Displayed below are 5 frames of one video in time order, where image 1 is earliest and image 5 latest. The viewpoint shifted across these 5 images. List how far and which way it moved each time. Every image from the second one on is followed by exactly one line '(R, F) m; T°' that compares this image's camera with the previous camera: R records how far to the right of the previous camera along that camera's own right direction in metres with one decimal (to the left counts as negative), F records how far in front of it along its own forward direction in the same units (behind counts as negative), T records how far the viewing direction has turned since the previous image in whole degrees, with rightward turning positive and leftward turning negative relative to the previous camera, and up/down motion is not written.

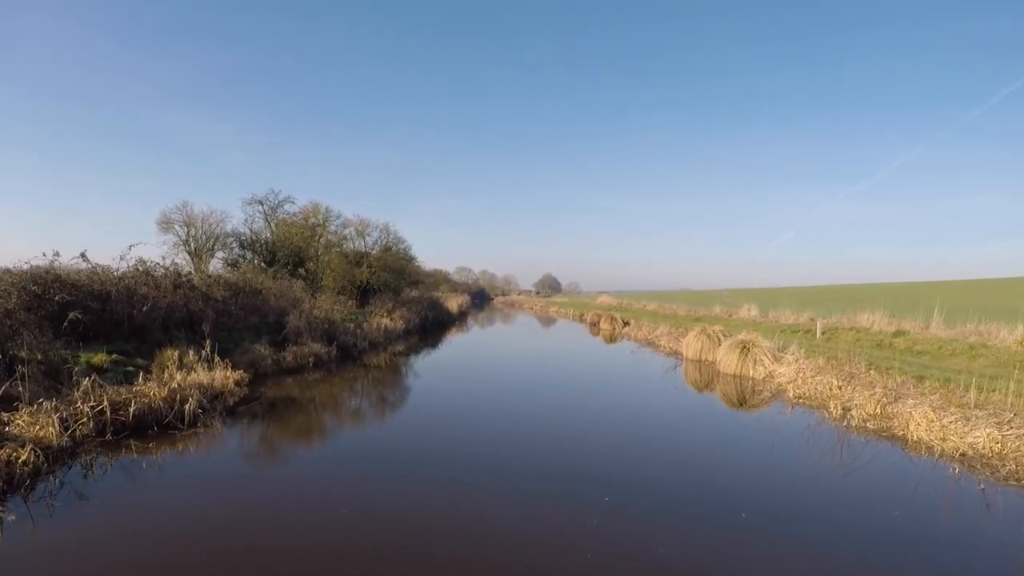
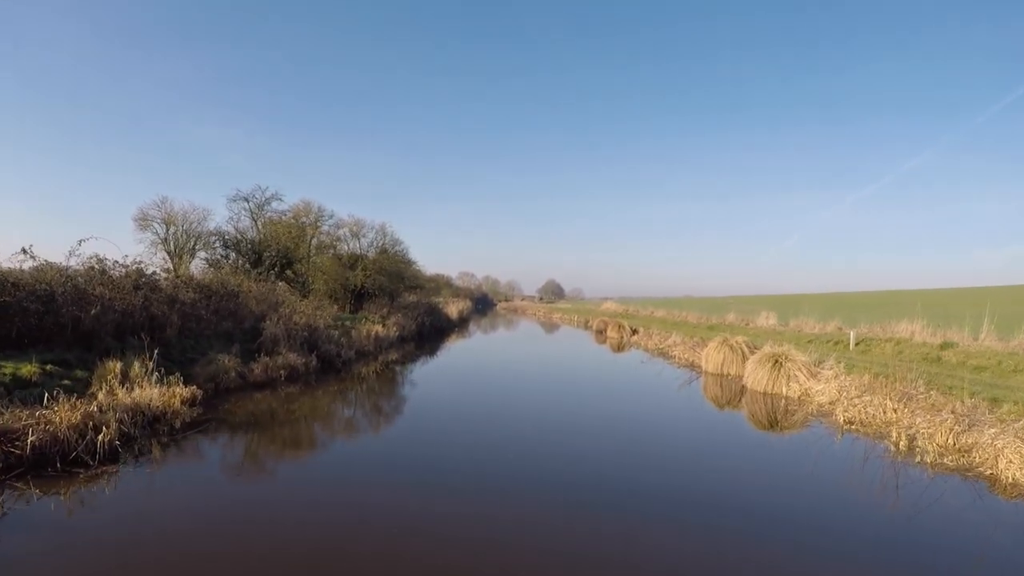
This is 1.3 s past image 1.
(+0.1, +1.6) m; 0°
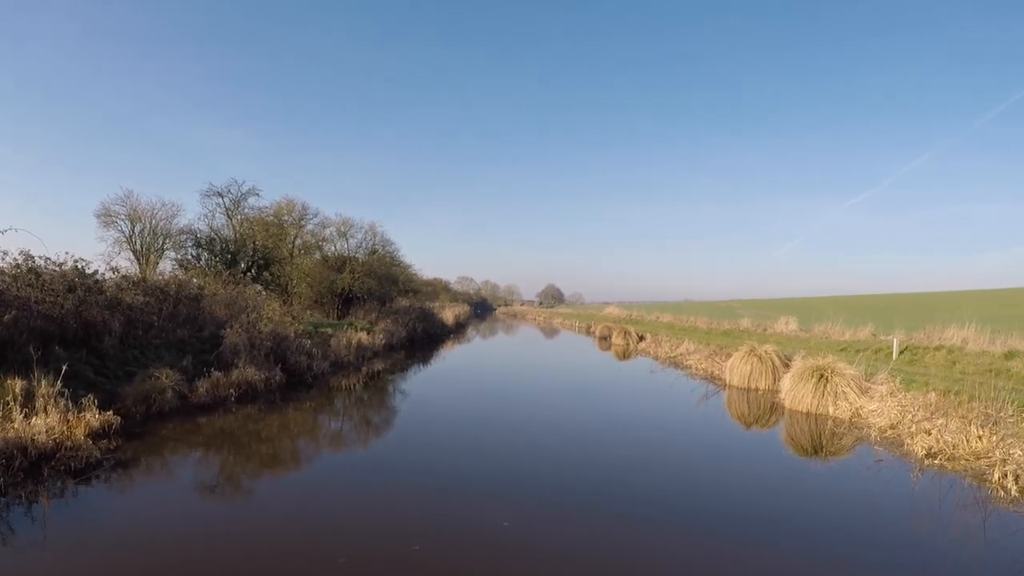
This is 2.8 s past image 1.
(+0.1, +1.9) m; 0°
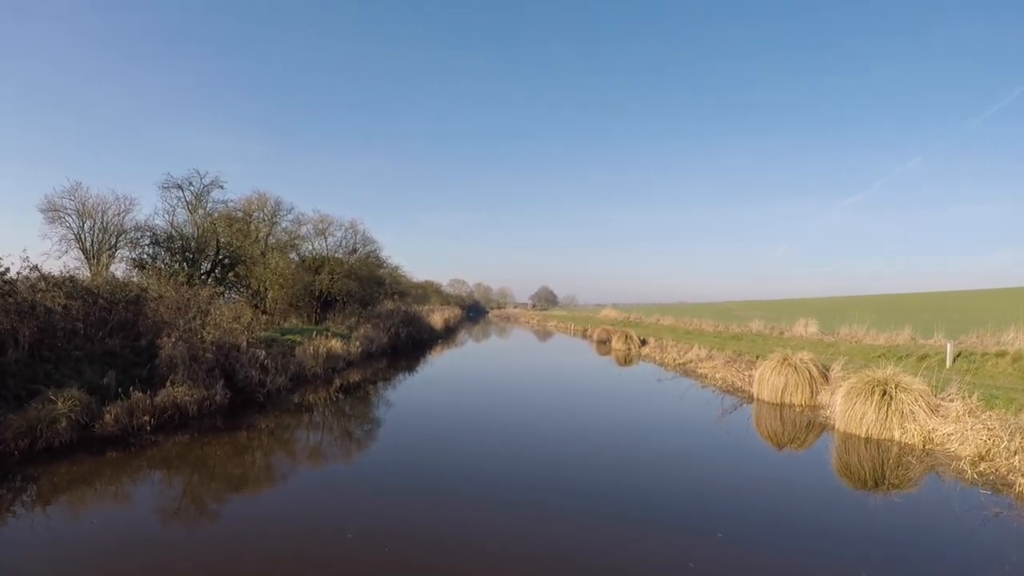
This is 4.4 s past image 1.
(0.0, +2.0) m; +1°
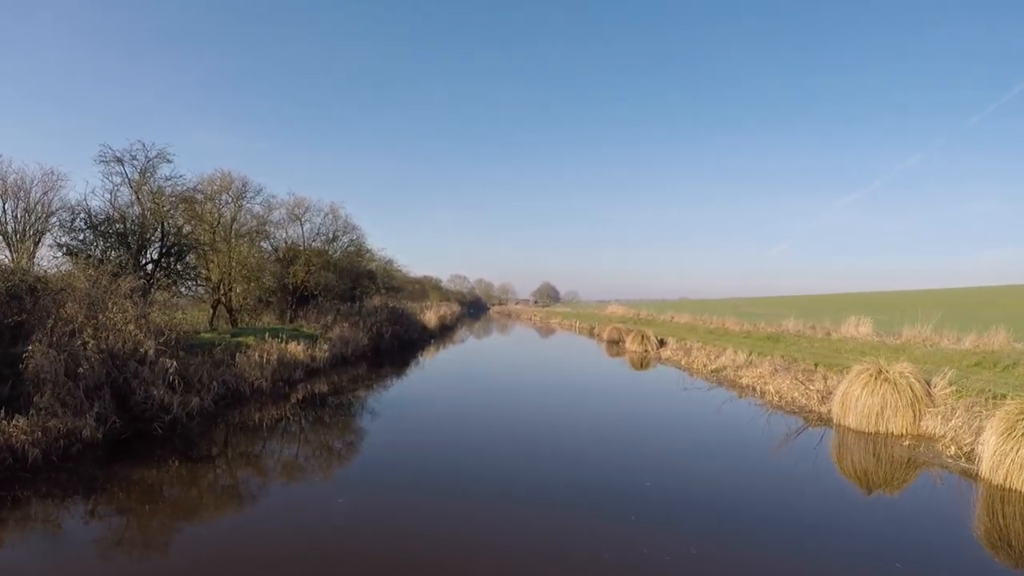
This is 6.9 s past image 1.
(0.0, +2.9) m; 0°
